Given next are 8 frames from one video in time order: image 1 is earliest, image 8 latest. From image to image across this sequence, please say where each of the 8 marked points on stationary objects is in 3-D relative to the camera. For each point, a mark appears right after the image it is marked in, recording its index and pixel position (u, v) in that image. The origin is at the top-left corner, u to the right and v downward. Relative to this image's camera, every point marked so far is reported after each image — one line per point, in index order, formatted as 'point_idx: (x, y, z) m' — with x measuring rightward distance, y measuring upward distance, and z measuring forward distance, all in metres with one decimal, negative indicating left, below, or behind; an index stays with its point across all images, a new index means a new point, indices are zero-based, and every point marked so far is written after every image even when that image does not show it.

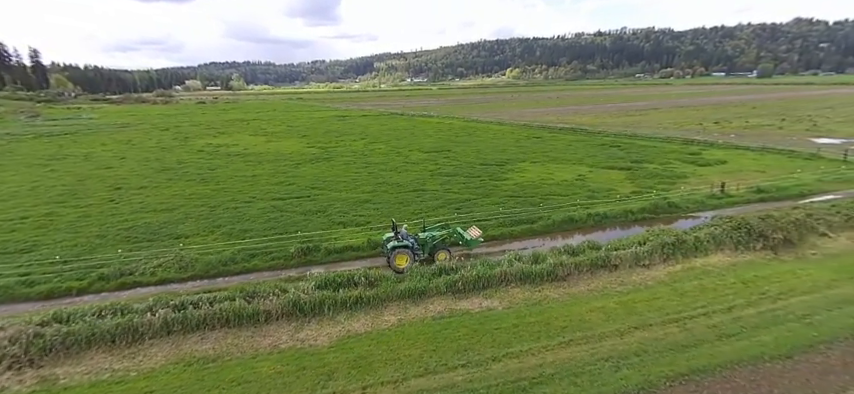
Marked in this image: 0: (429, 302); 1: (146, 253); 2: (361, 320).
0: (+0.1, -3.5, +12.4) m
1: (-12.3, -2.5, +16.2) m
2: (-2.1, -3.8, +11.6) m
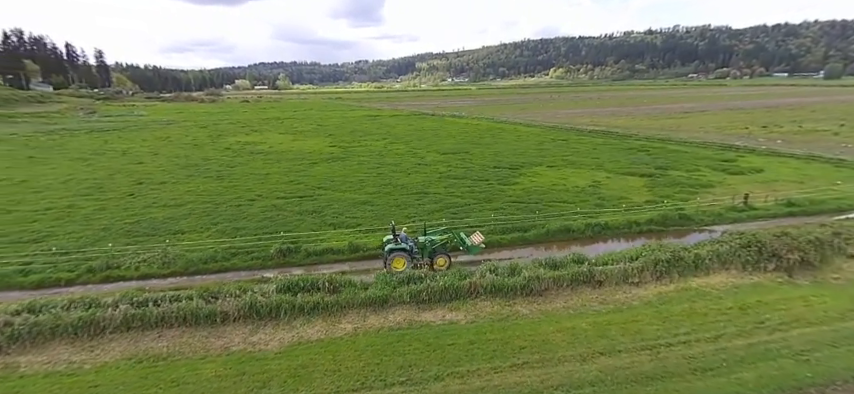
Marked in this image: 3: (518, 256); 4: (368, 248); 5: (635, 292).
0: (-1.2, -3.7, +12.0) m
1: (-13.2, -2.4, +16.8) m
2: (-3.4, -4.0, +11.4) m
3: (+4.1, -2.7, +16.5) m
4: (-2.7, -2.3, +16.6) m
5: (+7.3, -3.3, +12.9) m
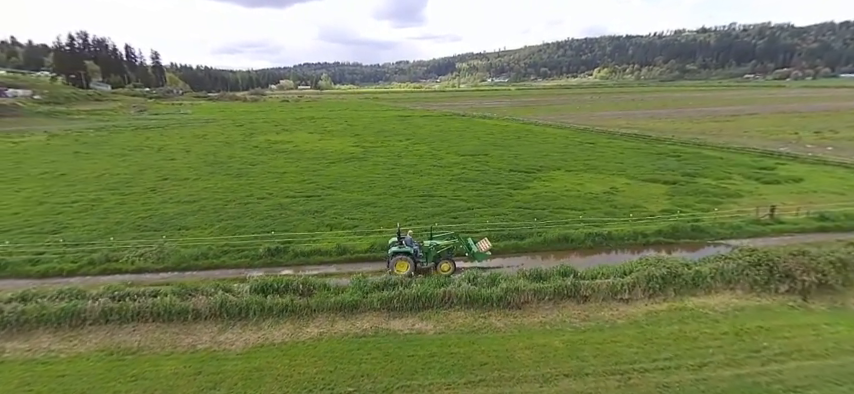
0: (-2.2, -3.8, +11.8) m
1: (-13.7, -2.2, +17.6) m
2: (-4.4, -4.0, +11.4) m
3: (+3.5, -2.9, +15.8) m
4: (-3.3, -2.4, +16.5) m
5: (+6.4, -3.7, +12.0) m
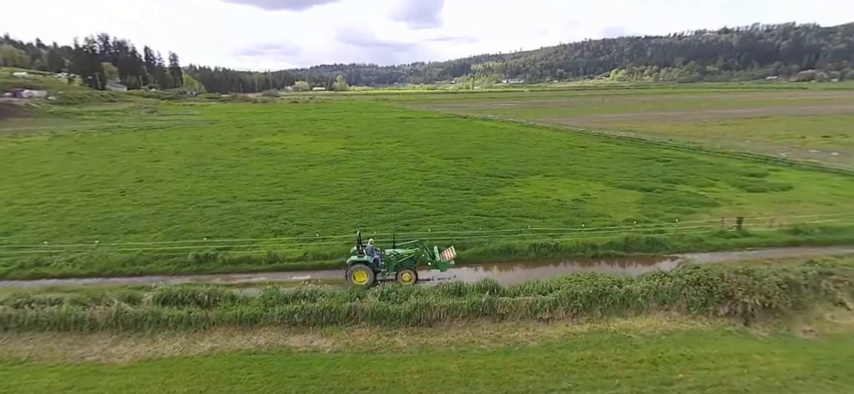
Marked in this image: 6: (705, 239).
0: (-5.2, -4.1, +11.2) m
1: (-16.5, -2.4, +17.3) m
2: (-7.4, -4.3, +10.8) m
3: (+0.6, -3.3, +15.1) m
4: (-6.1, -2.7, +16.0) m
5: (+3.4, -4.0, +11.2) m
6: (+13.2, -2.0, +17.4) m
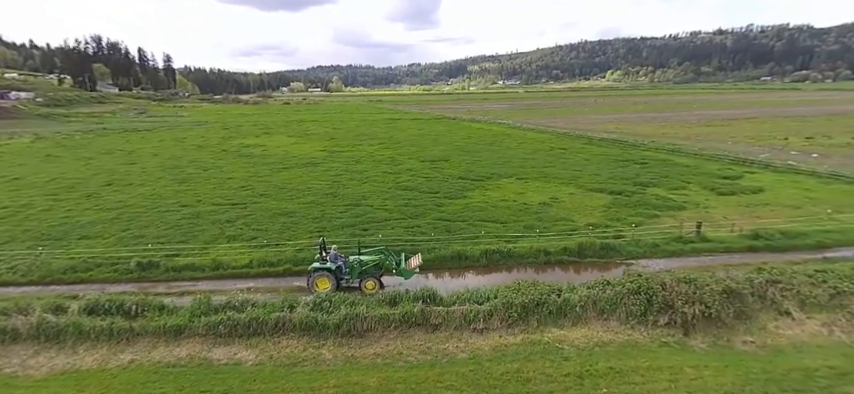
0: (-7.3, -4.4, +10.8) m
1: (-18.7, -2.7, +16.8) m
2: (-9.5, -4.5, +10.4) m
3: (-1.6, -3.5, +14.7) m
4: (-8.3, -2.9, +15.6) m
5: (+1.3, -4.3, +10.9) m
6: (+11.0, -2.2, +17.3) m
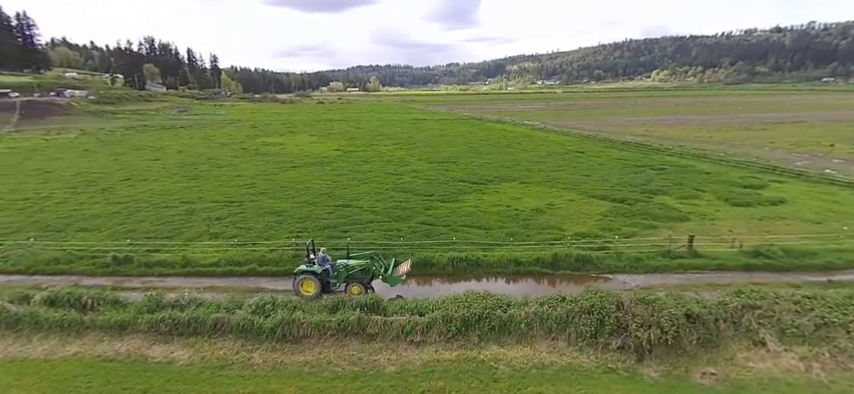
0: (-9.2, -4.3, +11.1) m
1: (-20.1, -2.4, +18.0) m
2: (-11.5, -4.5, +10.9) m
3: (-3.2, -3.7, +14.6) m
4: (-9.8, -2.9, +15.9) m
5: (-0.7, -4.5, +10.5) m
6: (+9.6, -2.7, +16.1) m
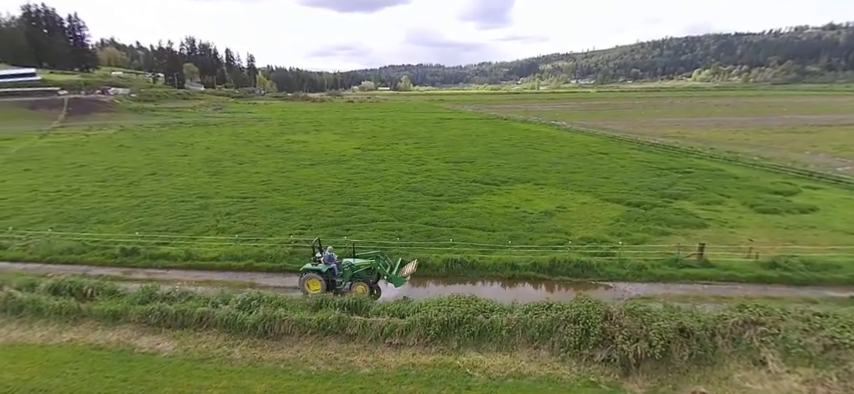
0: (-9.8, -4.2, +11.5) m
1: (-20.2, -2.0, +19.1) m
2: (-12.1, -4.2, +11.5) m
3: (-3.6, -3.6, +14.6) m
4: (-10.0, -2.7, +16.4) m
5: (-1.3, -4.5, +10.3) m
6: (+9.3, -2.9, +15.2) m
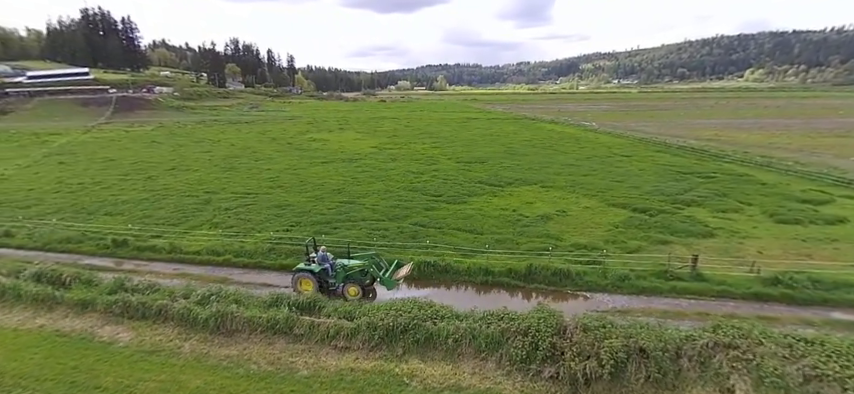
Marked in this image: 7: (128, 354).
0: (-11.3, -3.9, +12.0) m
1: (-20.9, -1.5, +20.3) m
2: (-13.5, -4.0, +12.1) m
3: (-4.8, -3.5, +14.5) m
4: (-11.1, -2.5, +16.8) m
5: (-2.9, -4.5, +10.1) m
6: (+8.1, -3.1, +14.2) m
7: (-8.4, -4.5, +10.5) m
